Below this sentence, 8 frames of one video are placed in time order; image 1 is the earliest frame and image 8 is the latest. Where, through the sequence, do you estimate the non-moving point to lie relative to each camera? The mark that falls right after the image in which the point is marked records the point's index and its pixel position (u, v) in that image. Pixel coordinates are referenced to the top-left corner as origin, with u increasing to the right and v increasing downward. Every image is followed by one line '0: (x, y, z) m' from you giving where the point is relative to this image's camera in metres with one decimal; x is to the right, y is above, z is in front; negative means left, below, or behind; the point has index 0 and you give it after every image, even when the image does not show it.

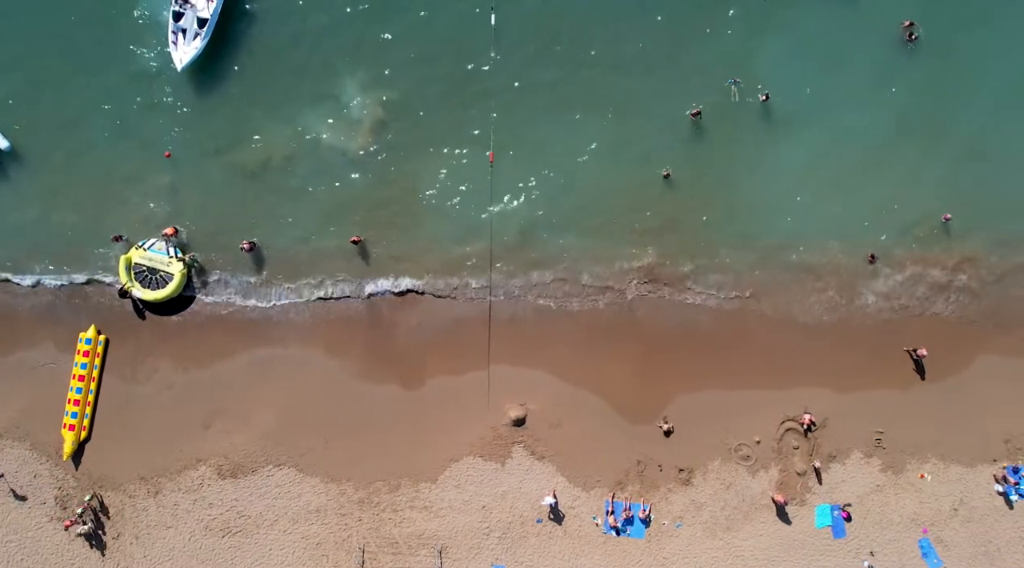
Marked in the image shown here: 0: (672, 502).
0: (+3.2, -4.3, +17.0) m
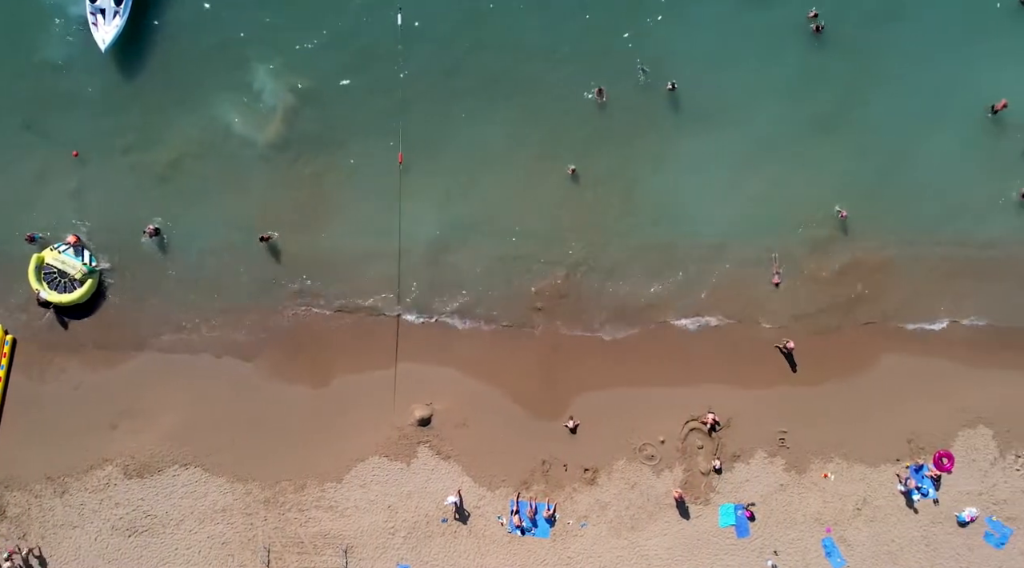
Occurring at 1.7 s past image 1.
0: (+1.3, -4.3, +17.0) m
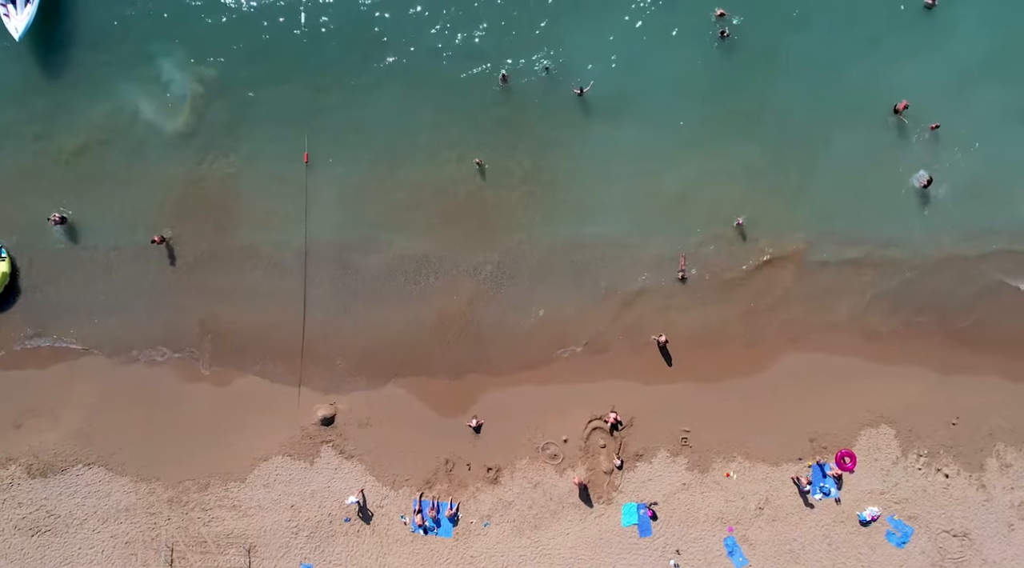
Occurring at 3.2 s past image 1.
0: (-0.6, -4.3, +17.1) m
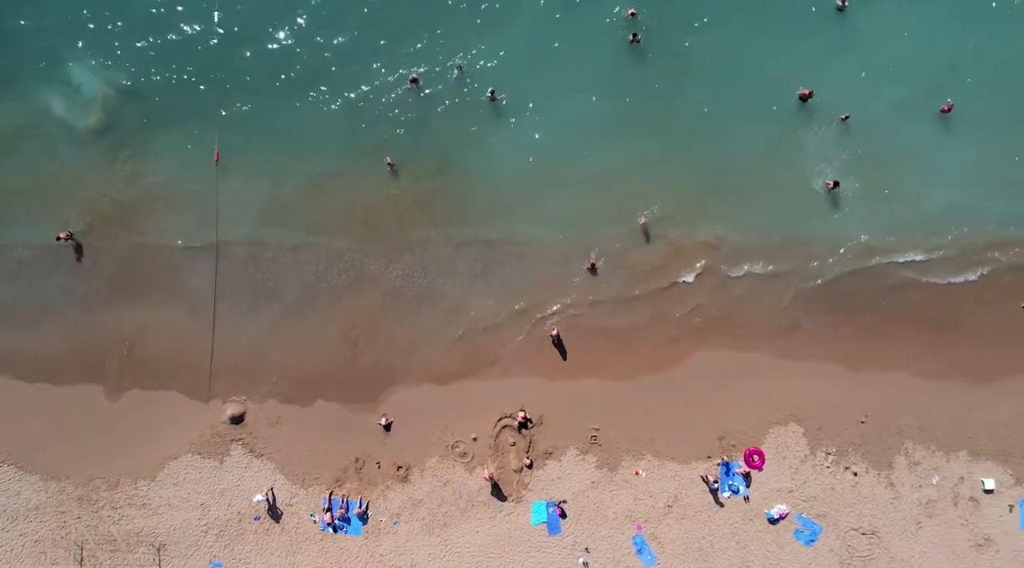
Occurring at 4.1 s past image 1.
0: (-2.4, -4.3, +17.1) m
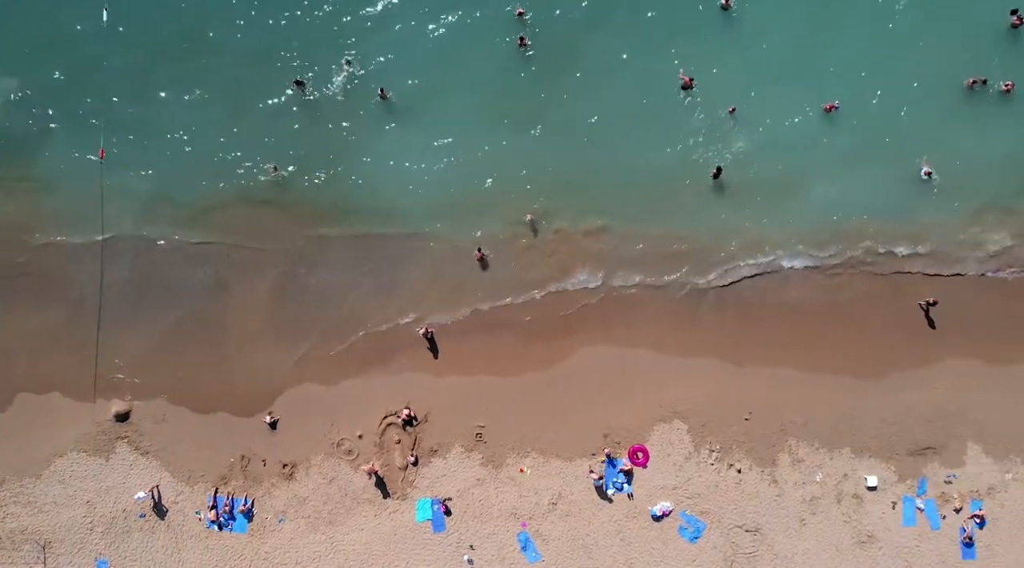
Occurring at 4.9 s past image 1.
0: (-4.7, -4.2, +17.1) m
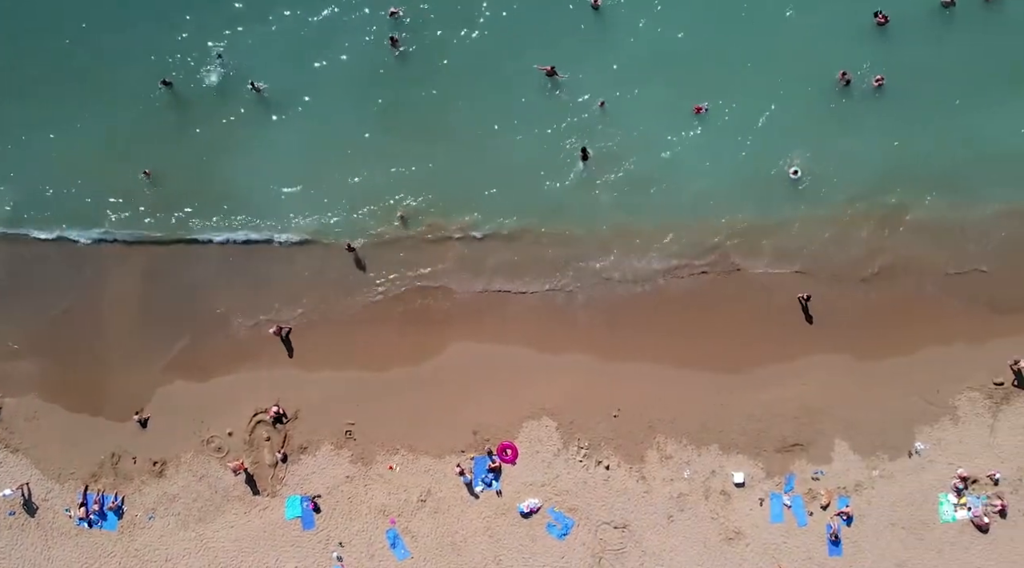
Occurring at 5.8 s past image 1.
0: (-7.3, -4.2, +17.2) m
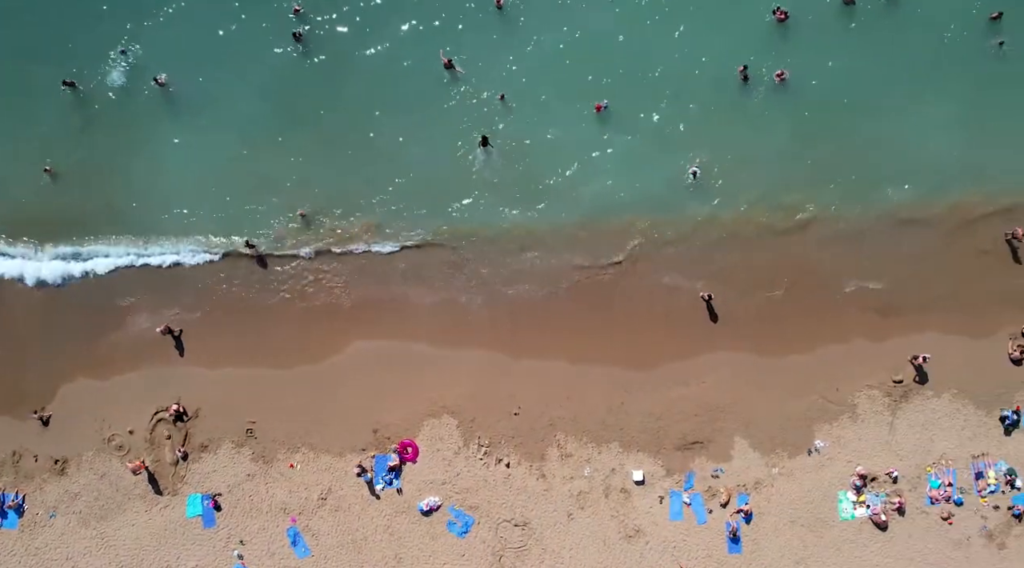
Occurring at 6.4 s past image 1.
0: (-9.3, -4.2, +17.2) m
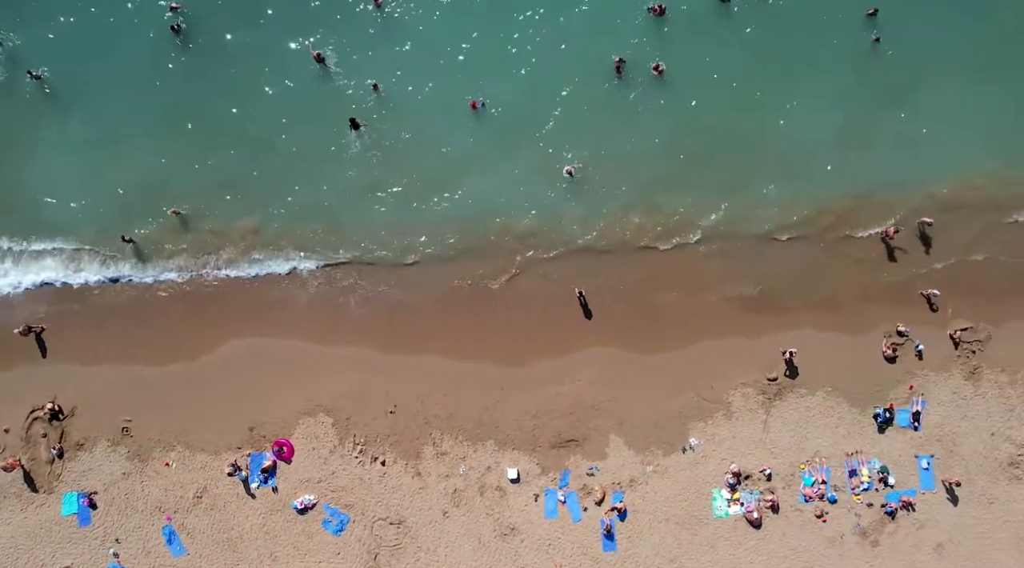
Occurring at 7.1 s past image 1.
0: (-11.8, -4.1, +17.1) m
